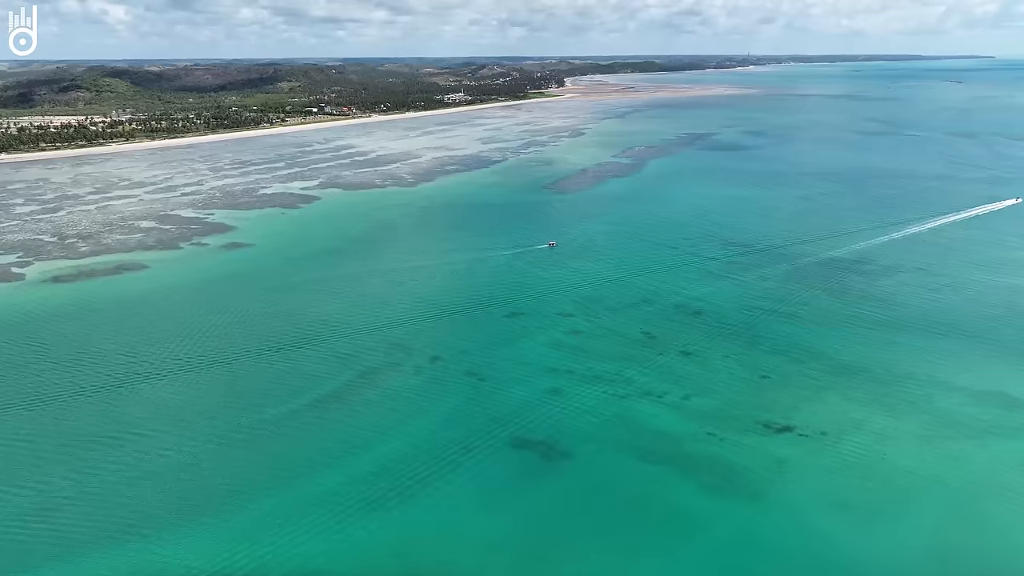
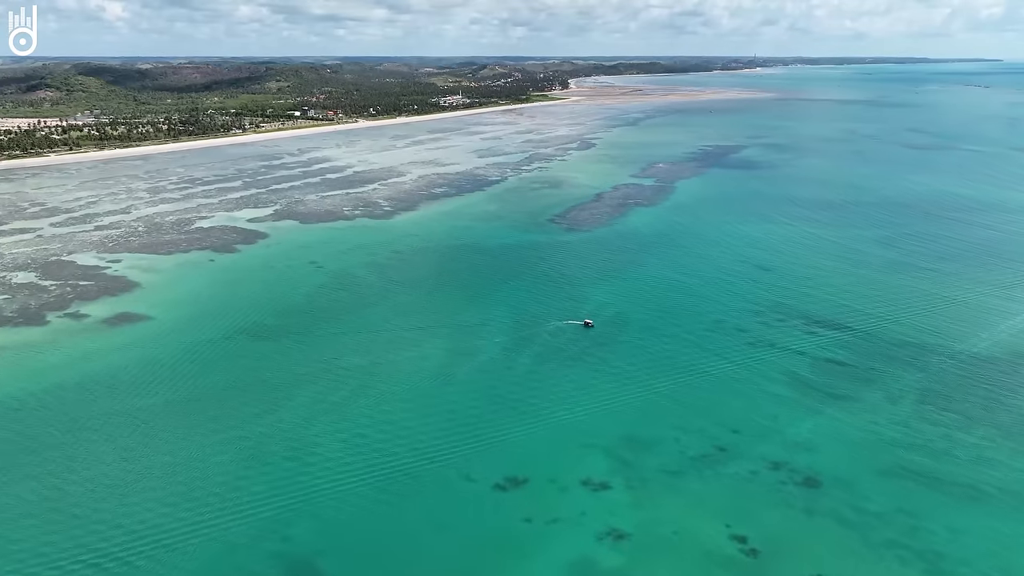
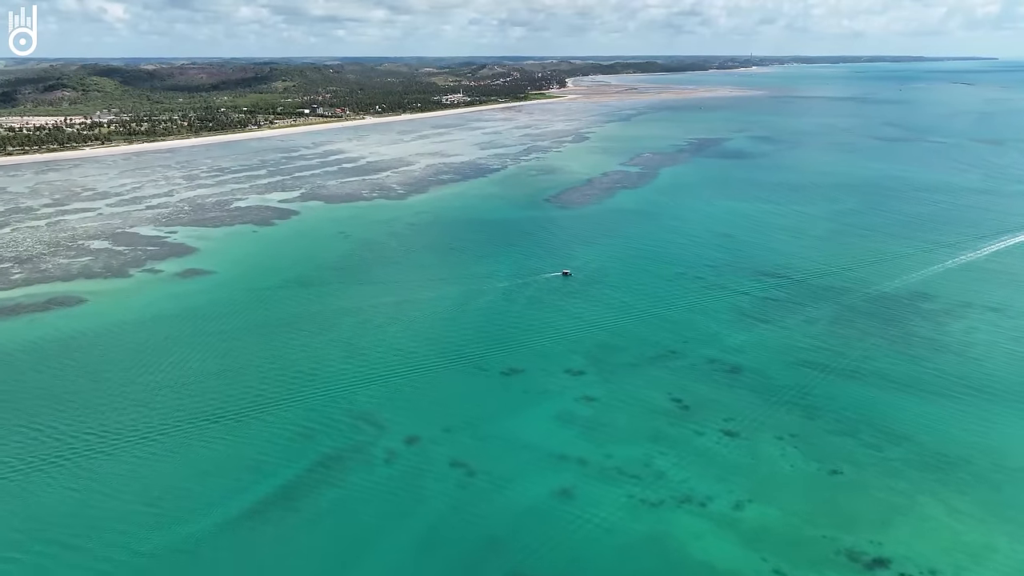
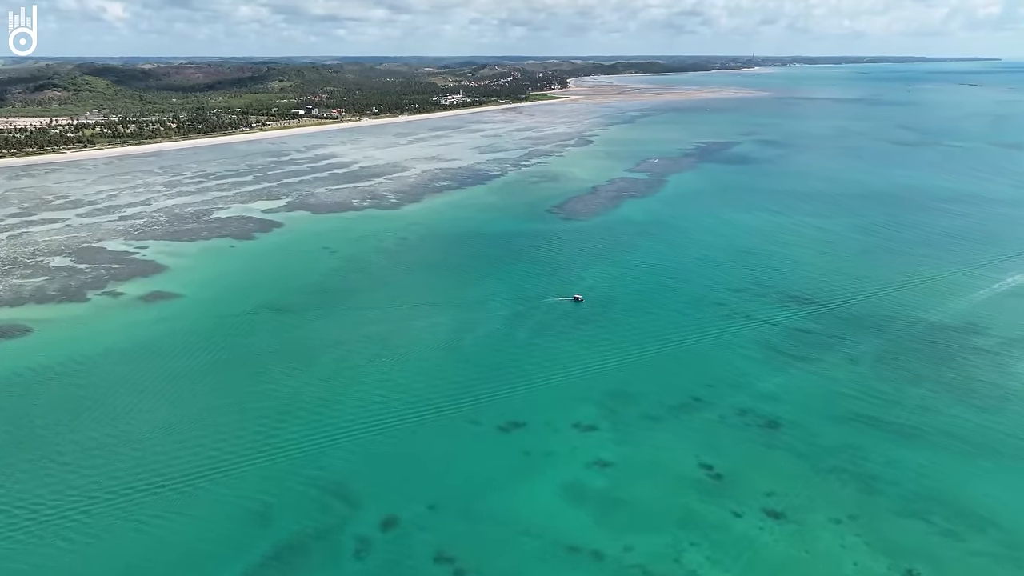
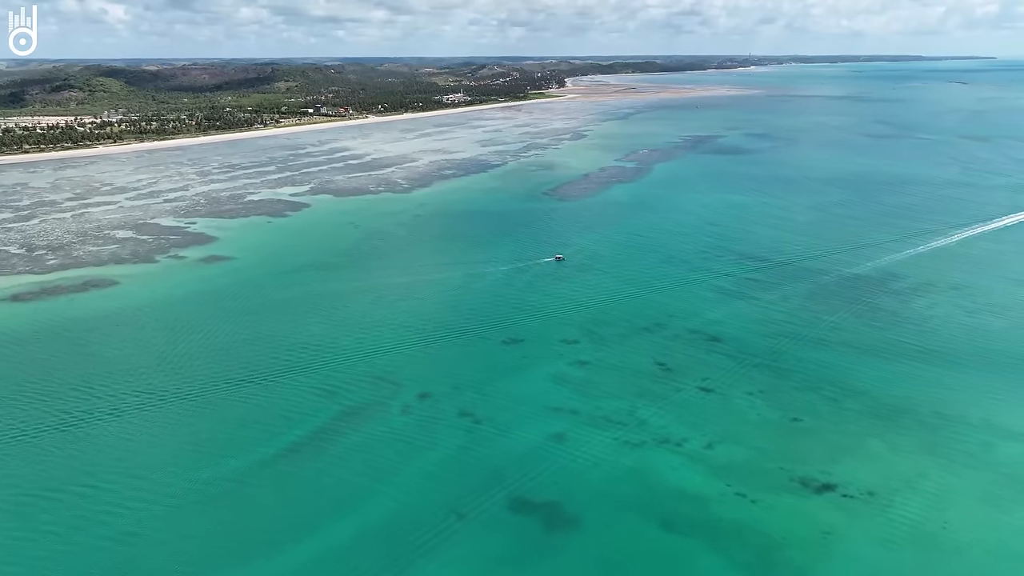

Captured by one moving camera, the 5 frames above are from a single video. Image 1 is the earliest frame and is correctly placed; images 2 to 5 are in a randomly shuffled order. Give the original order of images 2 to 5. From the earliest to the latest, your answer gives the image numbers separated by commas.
5, 3, 4, 2
